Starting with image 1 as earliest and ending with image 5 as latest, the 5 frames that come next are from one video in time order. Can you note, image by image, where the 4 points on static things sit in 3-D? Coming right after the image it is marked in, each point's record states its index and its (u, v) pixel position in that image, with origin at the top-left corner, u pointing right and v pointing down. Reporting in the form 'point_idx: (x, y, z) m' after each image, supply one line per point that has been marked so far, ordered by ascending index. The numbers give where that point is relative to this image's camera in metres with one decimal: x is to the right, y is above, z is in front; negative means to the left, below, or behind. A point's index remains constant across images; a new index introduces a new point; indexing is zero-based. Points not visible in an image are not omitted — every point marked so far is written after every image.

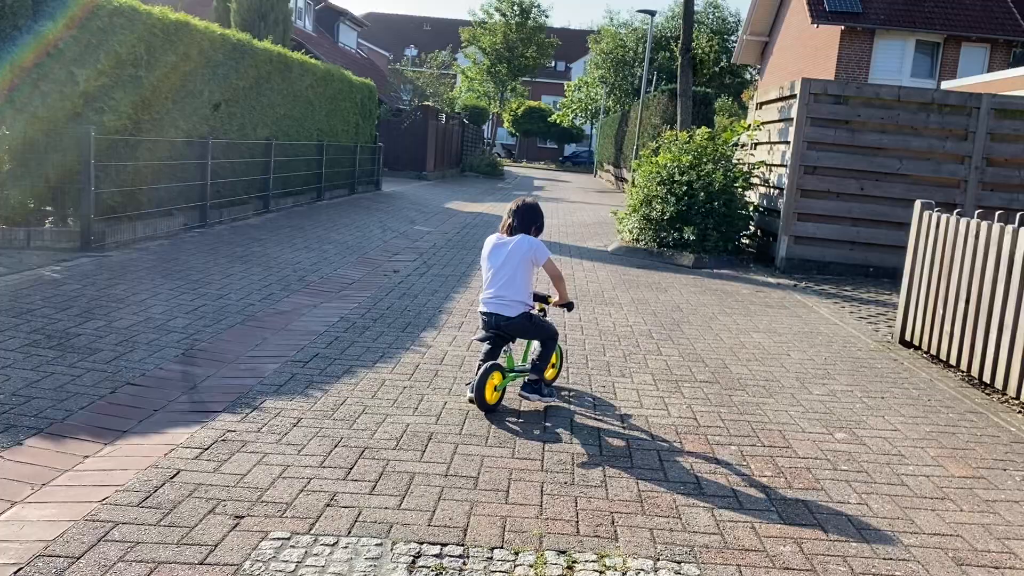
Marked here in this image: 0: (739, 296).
0: (+2.5, -0.1, +9.6) m
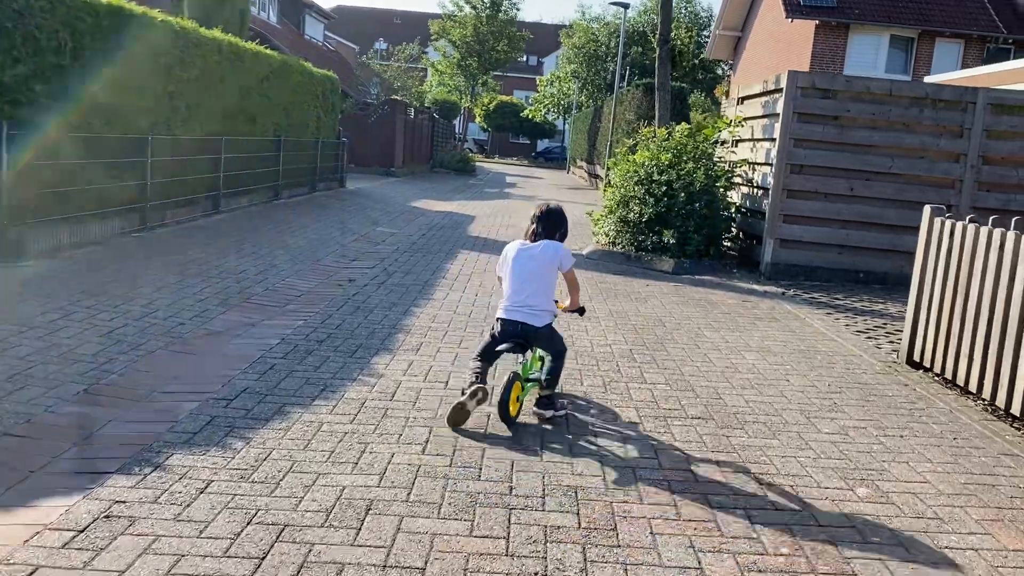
0: (+2.2, -0.2, +8.8) m
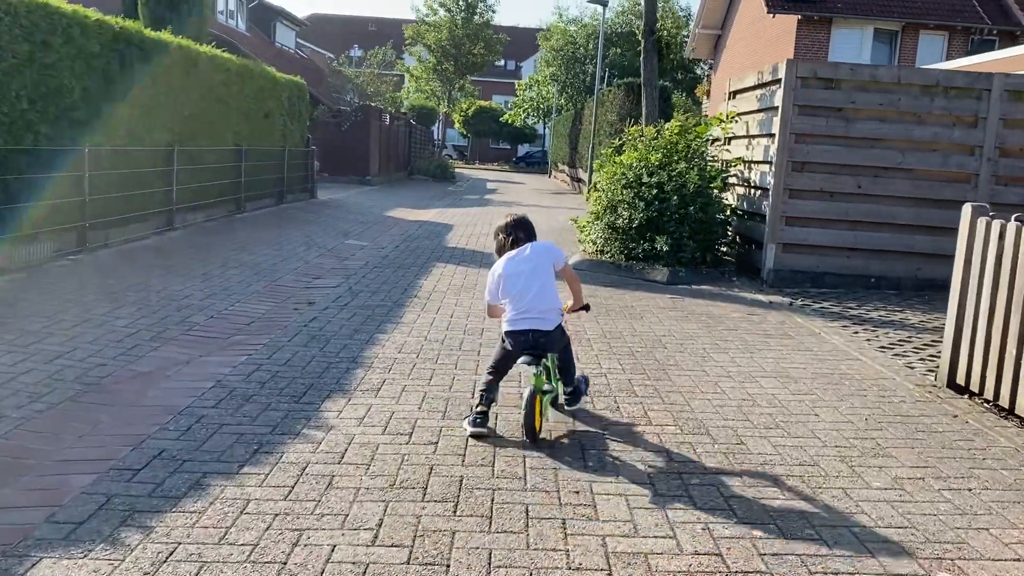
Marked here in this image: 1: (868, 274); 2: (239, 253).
0: (+2.0, -0.3, +7.9) m
1: (+4.2, +0.2, +10.1) m
2: (-3.5, +0.4, +11.0) m
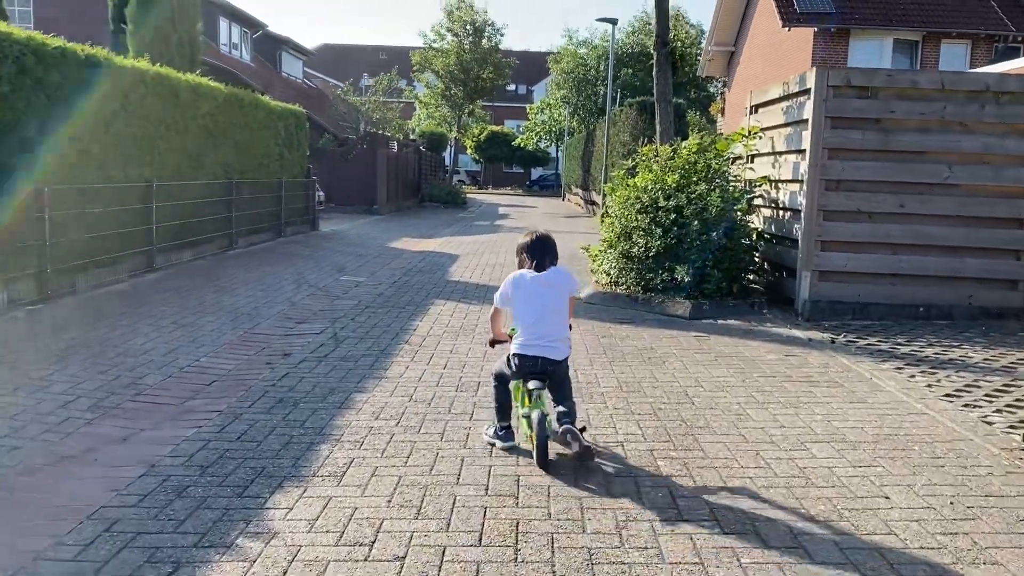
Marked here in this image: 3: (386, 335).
0: (+2.0, -0.6, +6.8) m
1: (+4.3, -0.2, +9.0) m
2: (-3.4, -0.1, +10.1) m
3: (-1.2, -0.4, +8.1) m
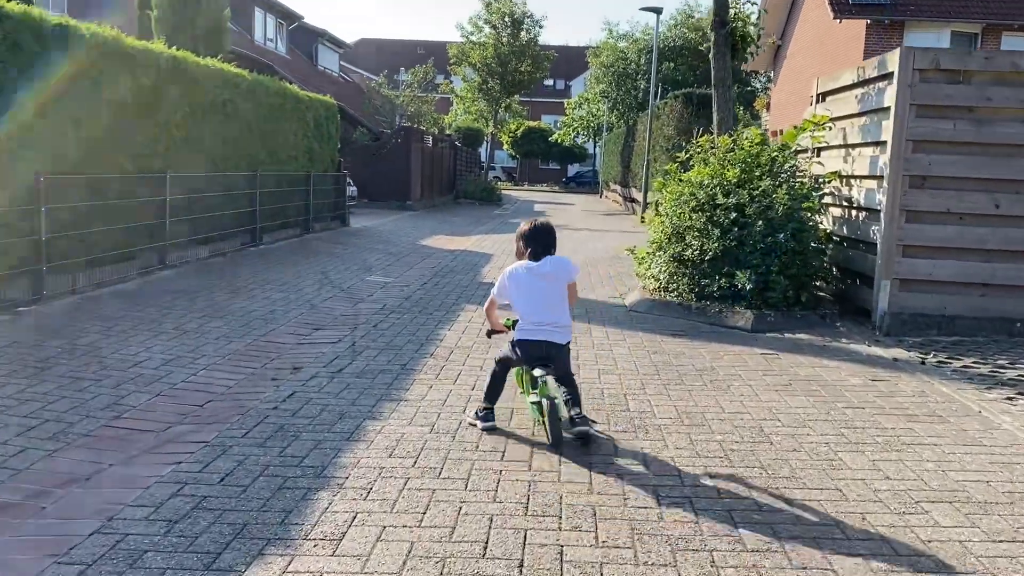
0: (+2.3, -0.7, +5.8) m
1: (+4.6, -0.3, +7.9) m
2: (-3.0, -0.1, +9.3) m
3: (-0.9, -0.5, +7.2) m
